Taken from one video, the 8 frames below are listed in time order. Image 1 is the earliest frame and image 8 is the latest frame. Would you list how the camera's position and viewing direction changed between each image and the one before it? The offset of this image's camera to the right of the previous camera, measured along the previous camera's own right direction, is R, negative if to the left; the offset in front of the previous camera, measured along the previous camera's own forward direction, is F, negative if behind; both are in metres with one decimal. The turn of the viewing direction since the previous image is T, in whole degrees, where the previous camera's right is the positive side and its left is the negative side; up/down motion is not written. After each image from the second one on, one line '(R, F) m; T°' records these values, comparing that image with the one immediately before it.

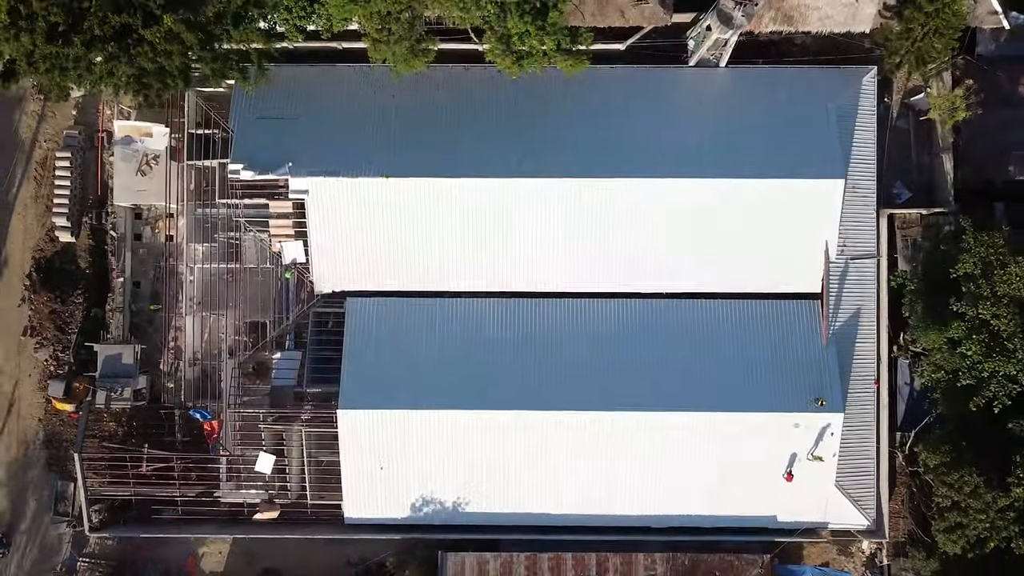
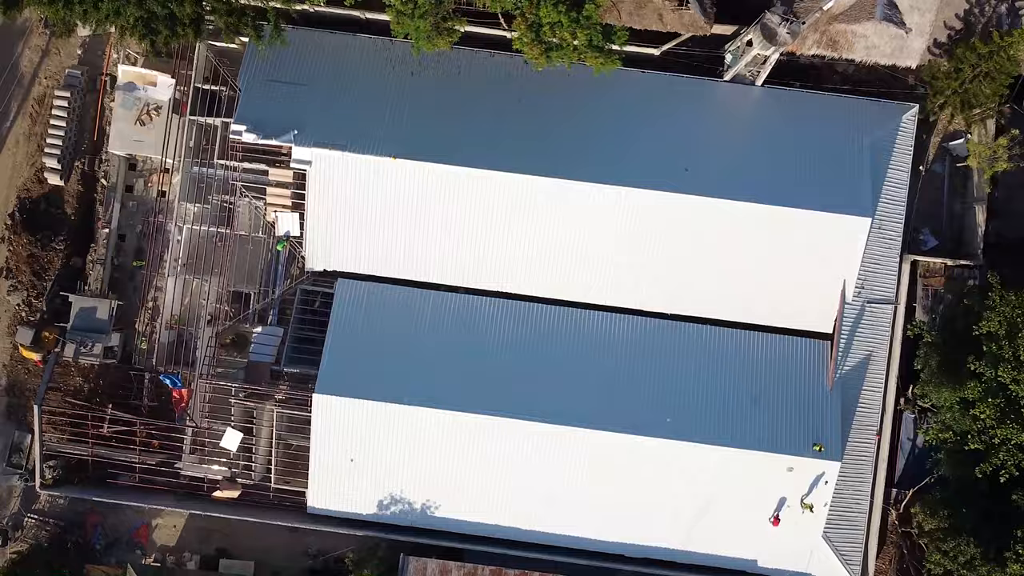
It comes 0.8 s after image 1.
(+0.1, +0.9) m; 0°
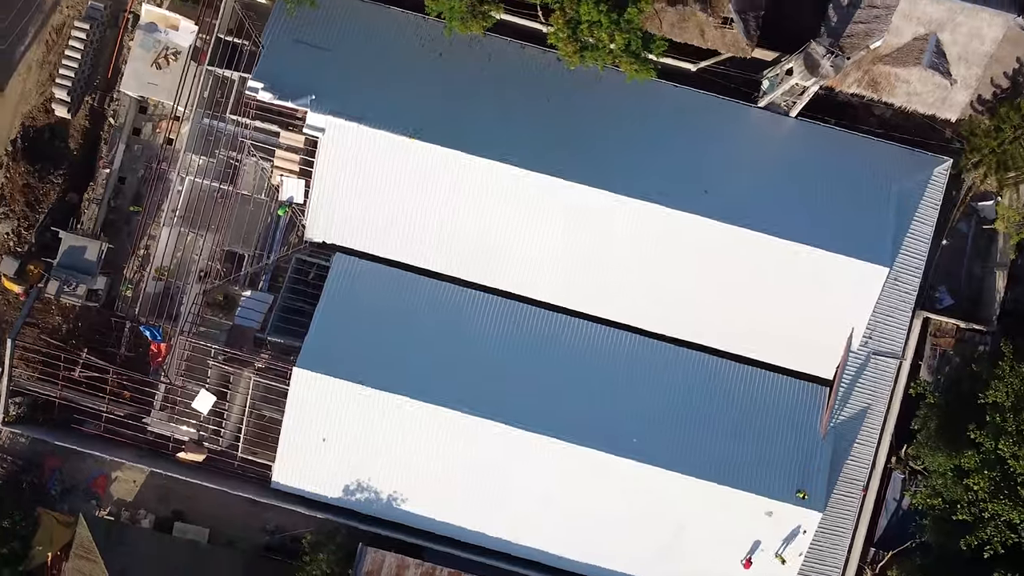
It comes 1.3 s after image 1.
(0.0, +0.5) m; 0°
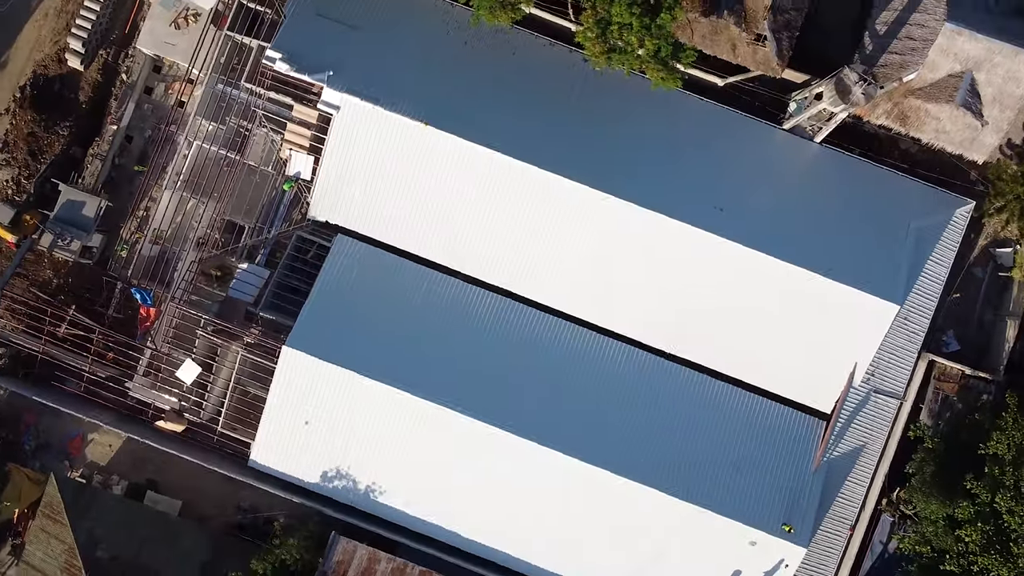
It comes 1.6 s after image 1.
(0.0, +0.4) m; 0°
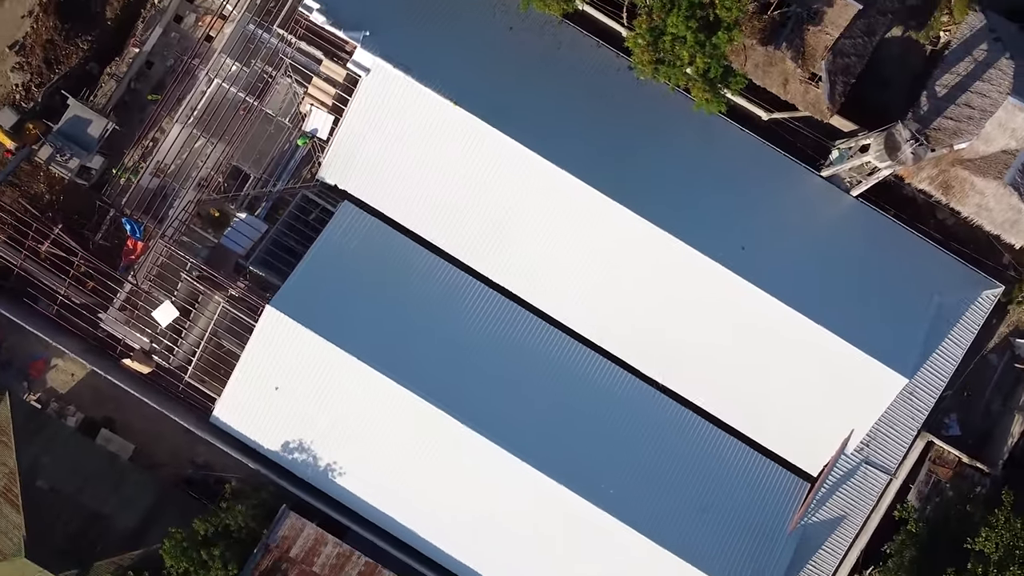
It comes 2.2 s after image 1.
(0.0, +0.7) m; 0°
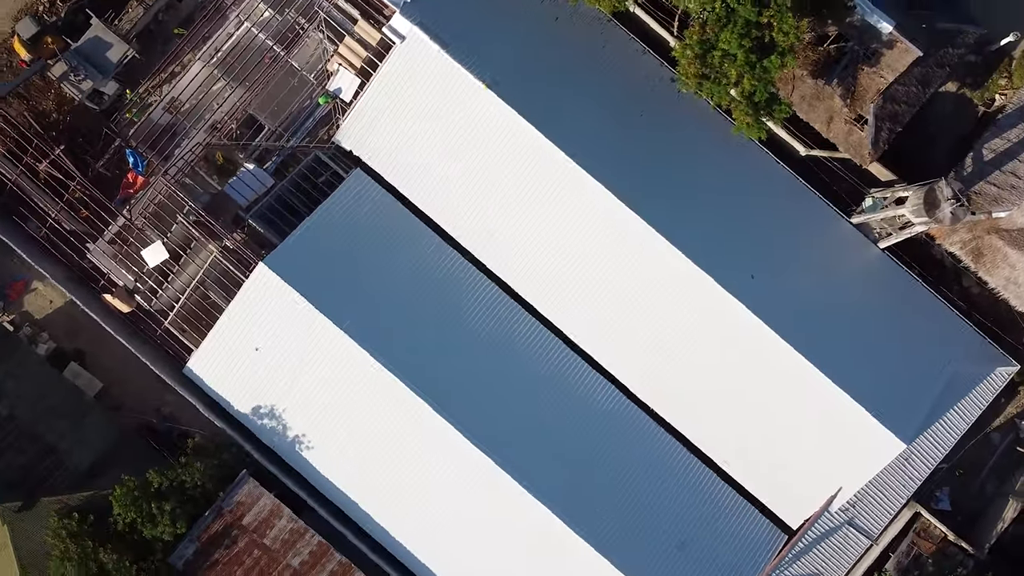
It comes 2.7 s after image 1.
(-0.1, +0.6) m; 0°
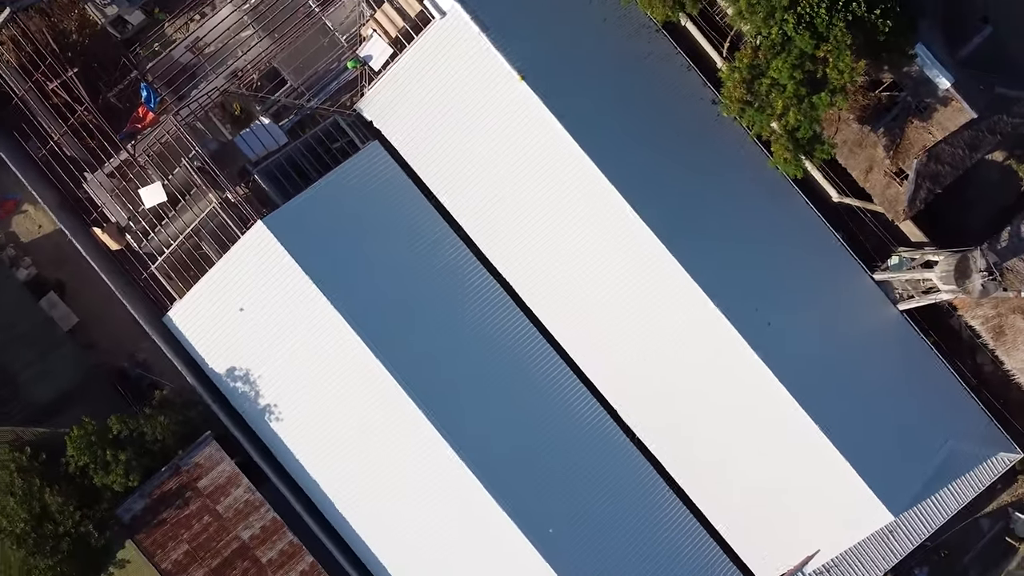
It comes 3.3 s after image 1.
(0.0, +0.6) m; 0°
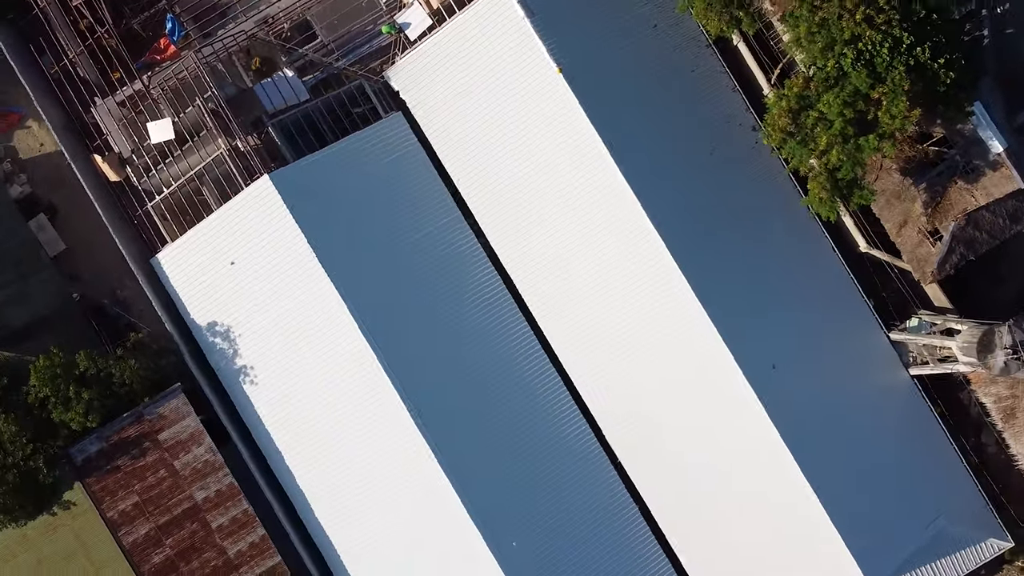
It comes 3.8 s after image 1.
(0.0, +0.6) m; 0°
